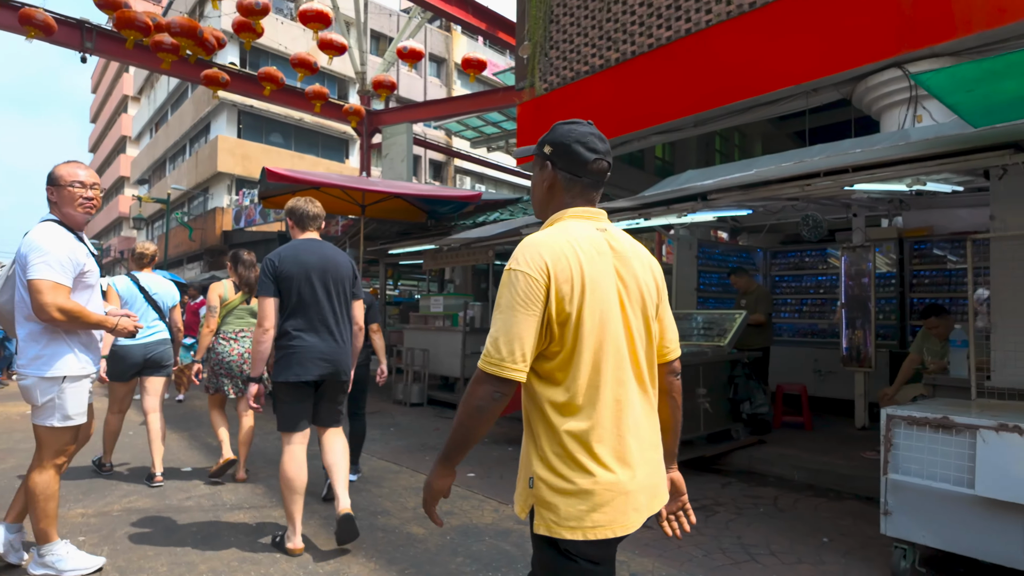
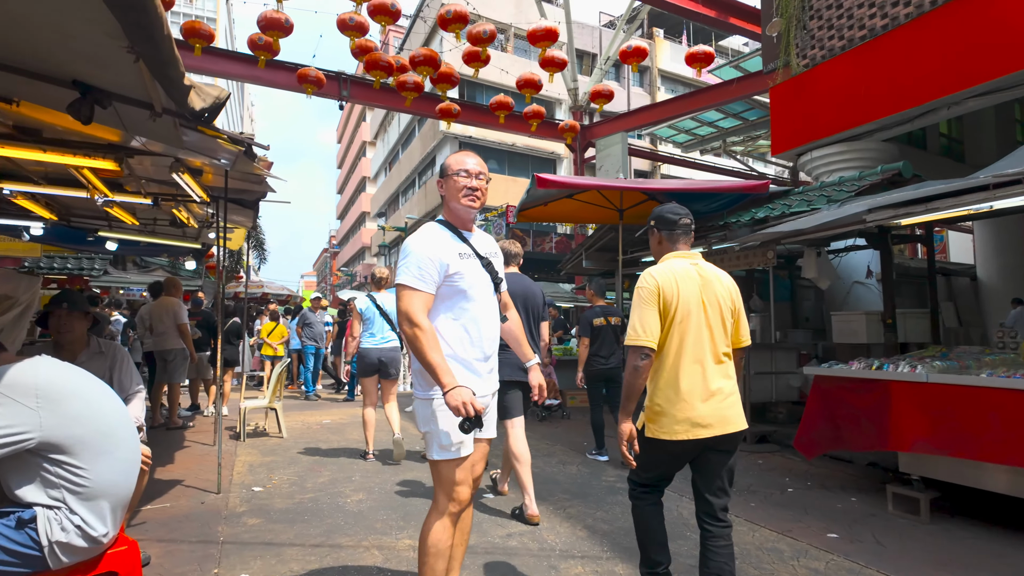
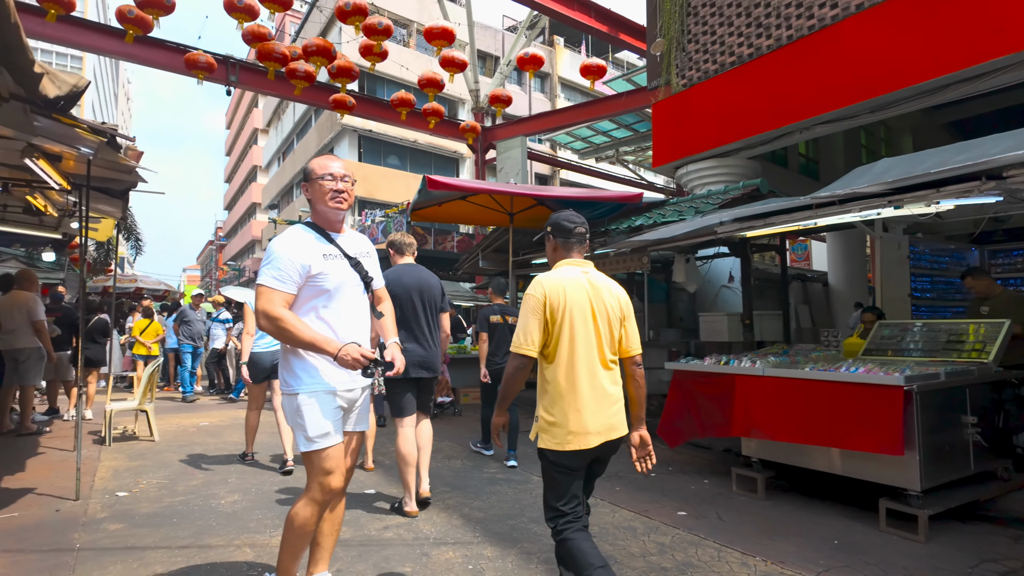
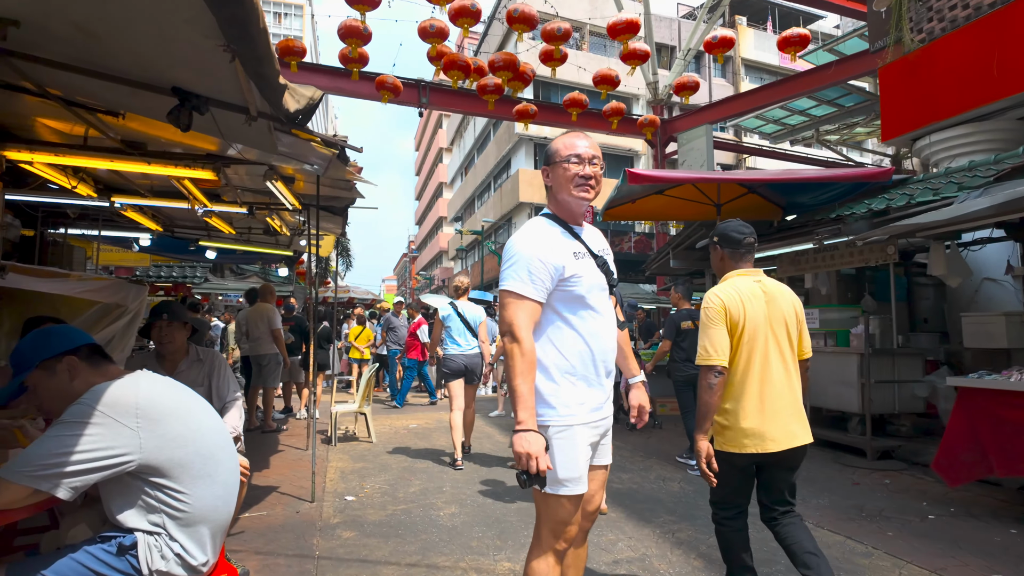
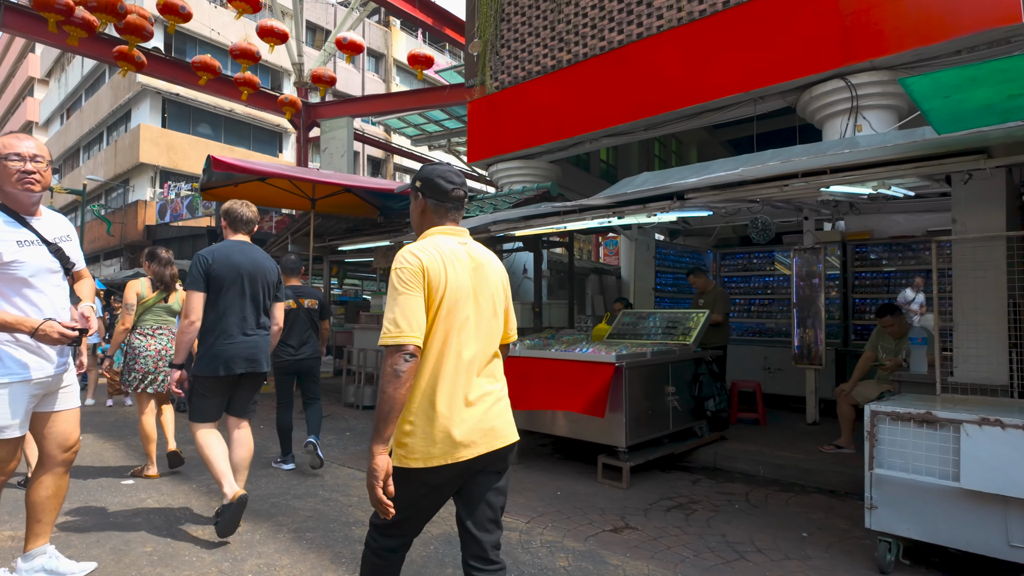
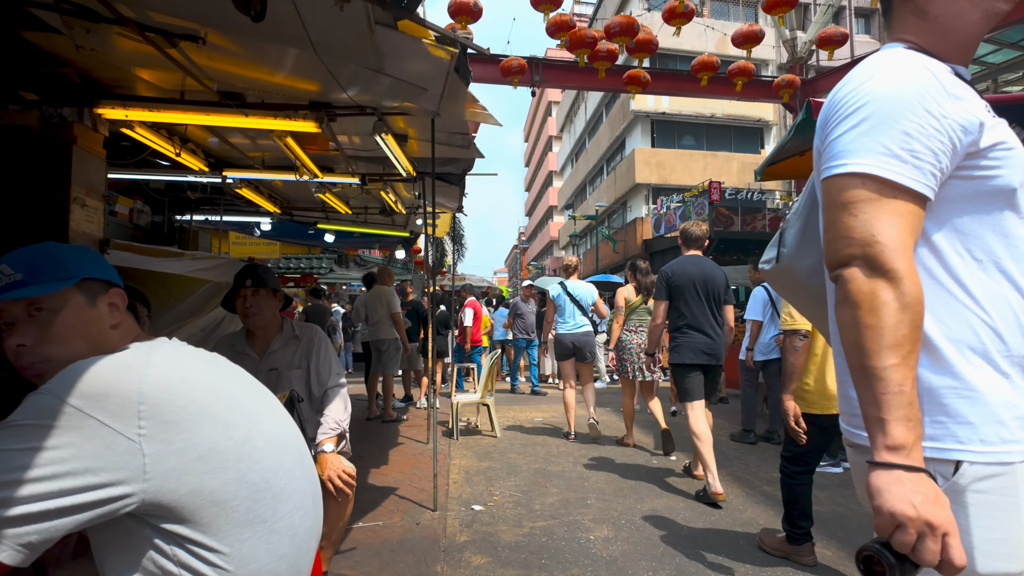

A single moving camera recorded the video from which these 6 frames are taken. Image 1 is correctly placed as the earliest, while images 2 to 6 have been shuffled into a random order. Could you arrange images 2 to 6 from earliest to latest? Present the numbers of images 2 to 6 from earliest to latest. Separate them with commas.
5, 3, 2, 4, 6
